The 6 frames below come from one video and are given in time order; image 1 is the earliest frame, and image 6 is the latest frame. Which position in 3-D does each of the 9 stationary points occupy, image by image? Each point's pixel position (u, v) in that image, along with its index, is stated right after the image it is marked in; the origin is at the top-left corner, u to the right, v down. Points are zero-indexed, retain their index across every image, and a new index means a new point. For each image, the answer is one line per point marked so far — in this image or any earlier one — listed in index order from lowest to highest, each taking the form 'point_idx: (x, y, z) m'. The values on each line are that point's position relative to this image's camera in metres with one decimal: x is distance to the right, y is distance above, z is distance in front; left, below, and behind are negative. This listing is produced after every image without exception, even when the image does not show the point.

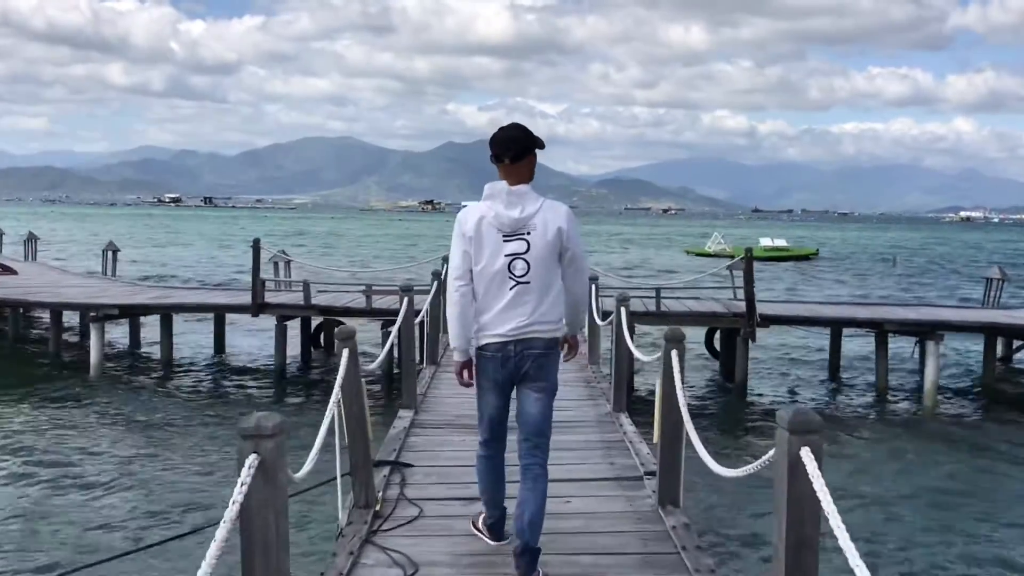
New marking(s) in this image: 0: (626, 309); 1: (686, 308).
0: (+1.1, -0.2, +8.6) m
1: (+3.3, -0.4, +16.4) m
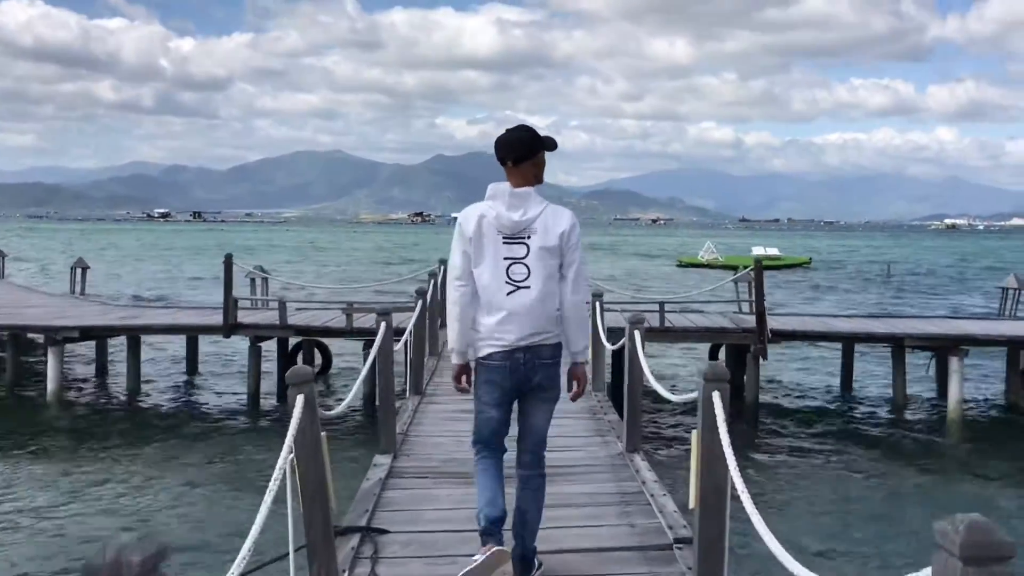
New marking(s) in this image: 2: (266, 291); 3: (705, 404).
0: (+1.1, -0.4, +7.4) m
1: (+3.2, -0.6, +15.3) m
2: (-5.5, -0.1, +19.6) m
3: (+1.0, -0.6, +4.6) m
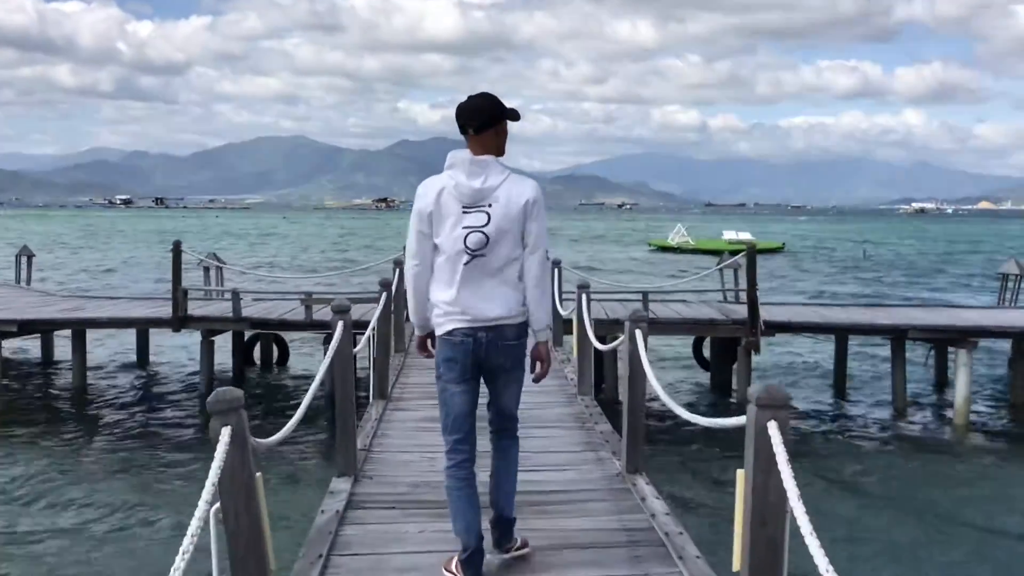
0: (+0.9, -0.3, +6.3) m
1: (+2.7, -0.4, +14.3) m
2: (-6.1, +0.1, +18.3) m
3: (+1.0, -0.6, +3.6) m
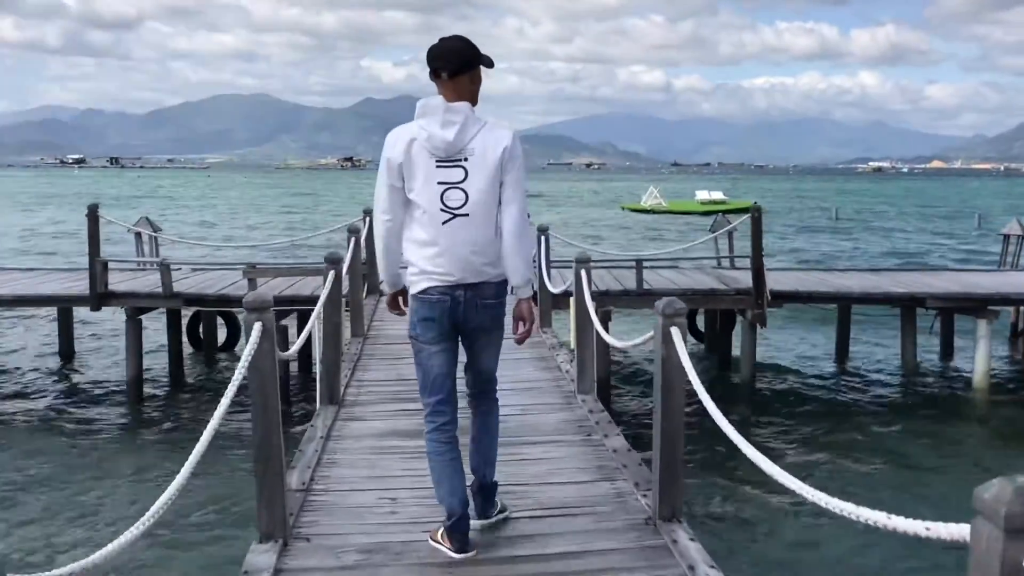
0: (+0.9, -0.2, +4.6) m
1: (+2.3, 0.0, +12.6) m
2: (-6.6, +0.7, +16.2) m
3: (+1.1, -0.6, +1.9) m
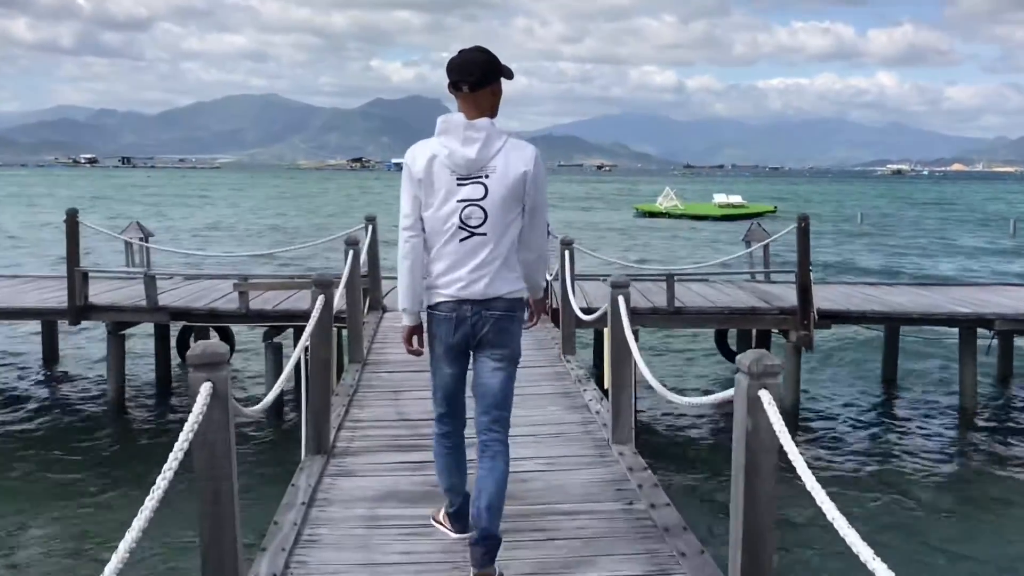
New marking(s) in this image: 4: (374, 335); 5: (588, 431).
0: (+1.0, -0.4, +3.4) m
1: (+2.6, -0.2, +11.4) m
2: (-6.4, +0.5, +15.1) m
3: (+1.2, -0.8, +0.7) m
4: (-1.6, -0.5, +9.9) m
5: (+0.6, -1.0, +6.4) m
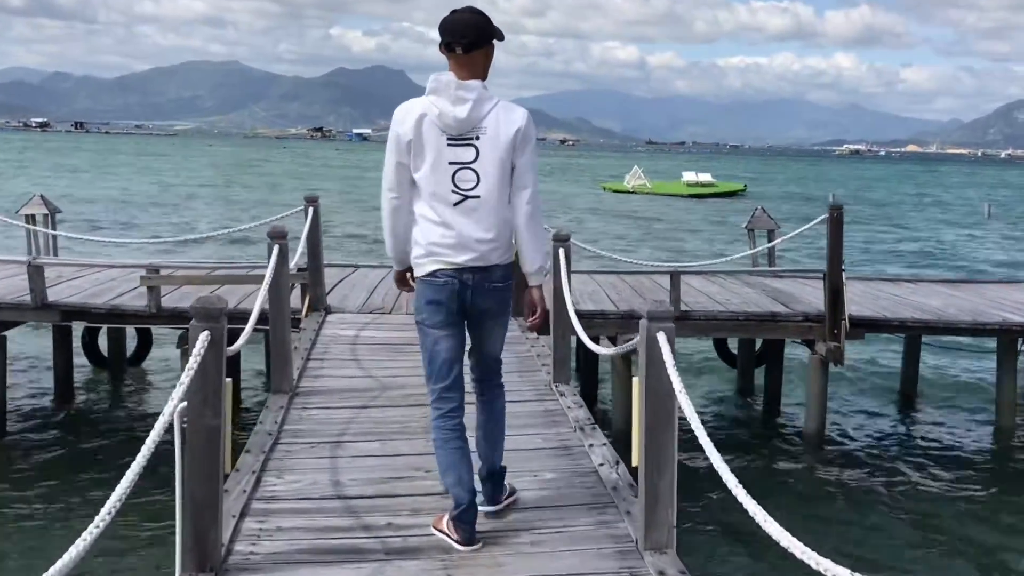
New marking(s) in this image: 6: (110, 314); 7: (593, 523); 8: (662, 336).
0: (+1.1, -0.6, +1.5) m
1: (+2.3, -0.2, +9.5) m
2: (-6.8, +0.7, +12.8) m
3: (+1.3, -1.1, -1.2) m
4: (-1.8, -0.5, +7.9) m
5: (+0.5, -1.2, +4.5) m
6: (-4.3, -0.3, +9.4) m
7: (+0.4, -1.2, +4.5) m
8: (+0.7, -0.2, +4.0) m
